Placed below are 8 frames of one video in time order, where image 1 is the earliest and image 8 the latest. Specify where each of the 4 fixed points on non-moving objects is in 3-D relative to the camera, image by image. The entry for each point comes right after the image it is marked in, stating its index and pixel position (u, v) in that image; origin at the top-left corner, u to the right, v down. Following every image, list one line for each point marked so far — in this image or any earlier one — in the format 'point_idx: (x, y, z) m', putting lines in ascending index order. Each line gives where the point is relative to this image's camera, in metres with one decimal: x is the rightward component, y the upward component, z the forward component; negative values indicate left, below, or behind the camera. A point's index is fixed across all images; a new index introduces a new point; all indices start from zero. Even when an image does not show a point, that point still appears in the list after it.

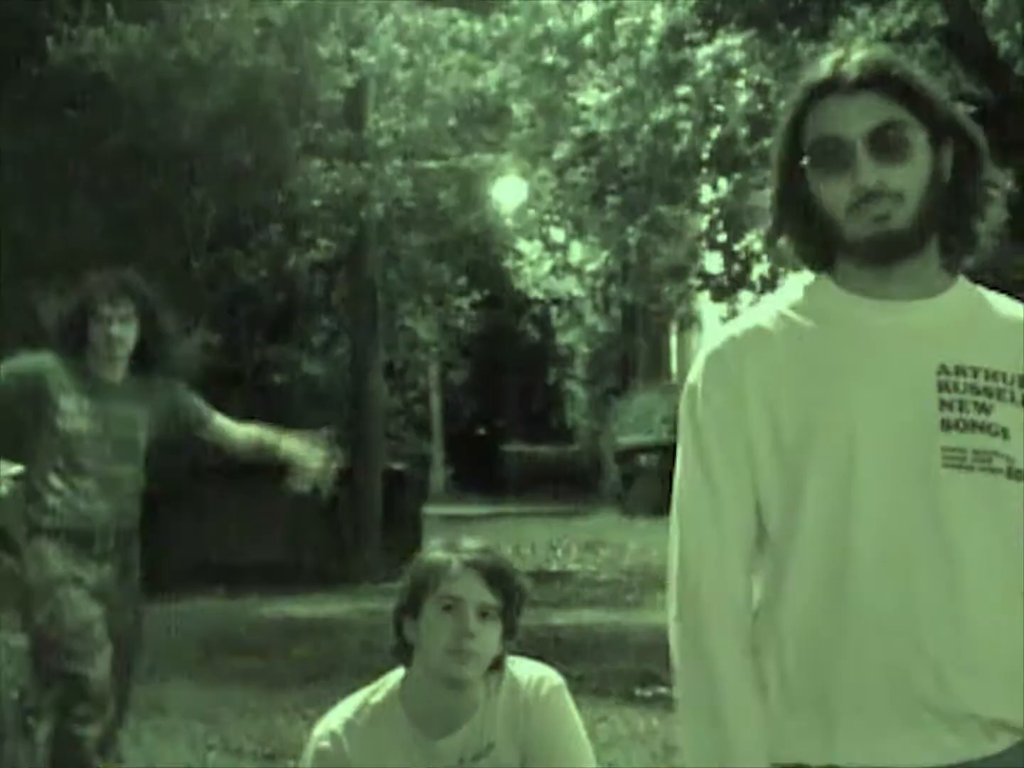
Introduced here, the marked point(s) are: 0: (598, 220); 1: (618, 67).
0: (+0.3, +0.6, +6.6) m
1: (+0.4, +1.1, +6.4) m
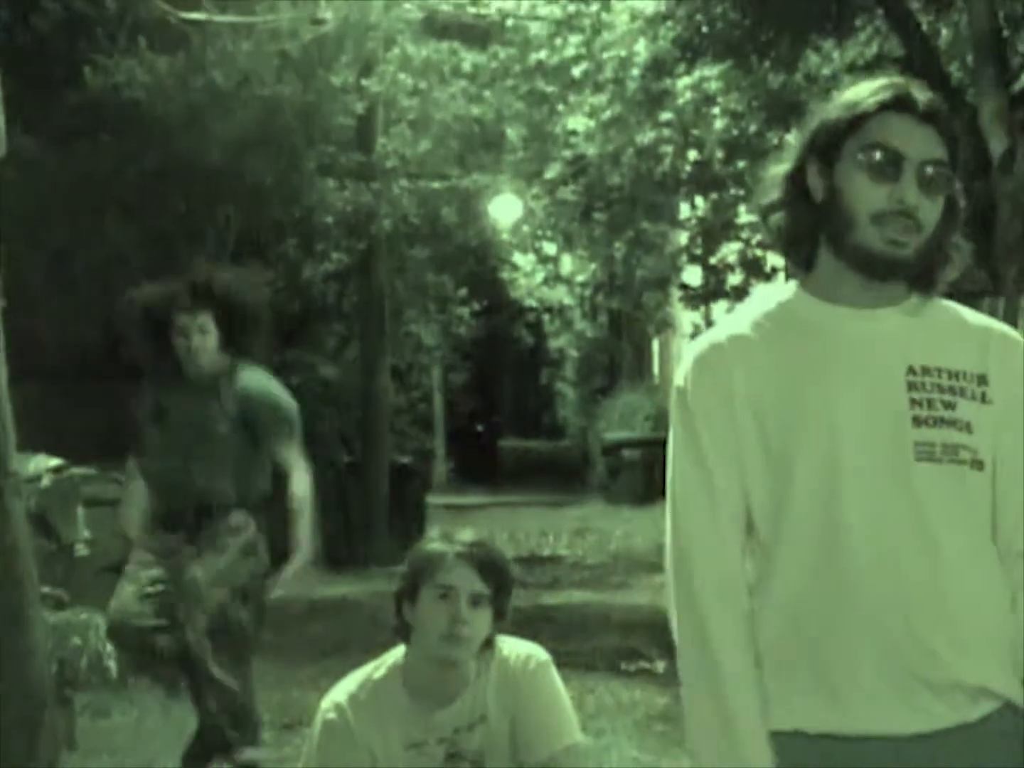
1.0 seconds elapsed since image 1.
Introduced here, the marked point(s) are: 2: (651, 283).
0: (+0.3, +0.6, +7.2) m
1: (+0.4, +1.1, +7.0) m
2: (+0.5, +0.4, +7.4) m
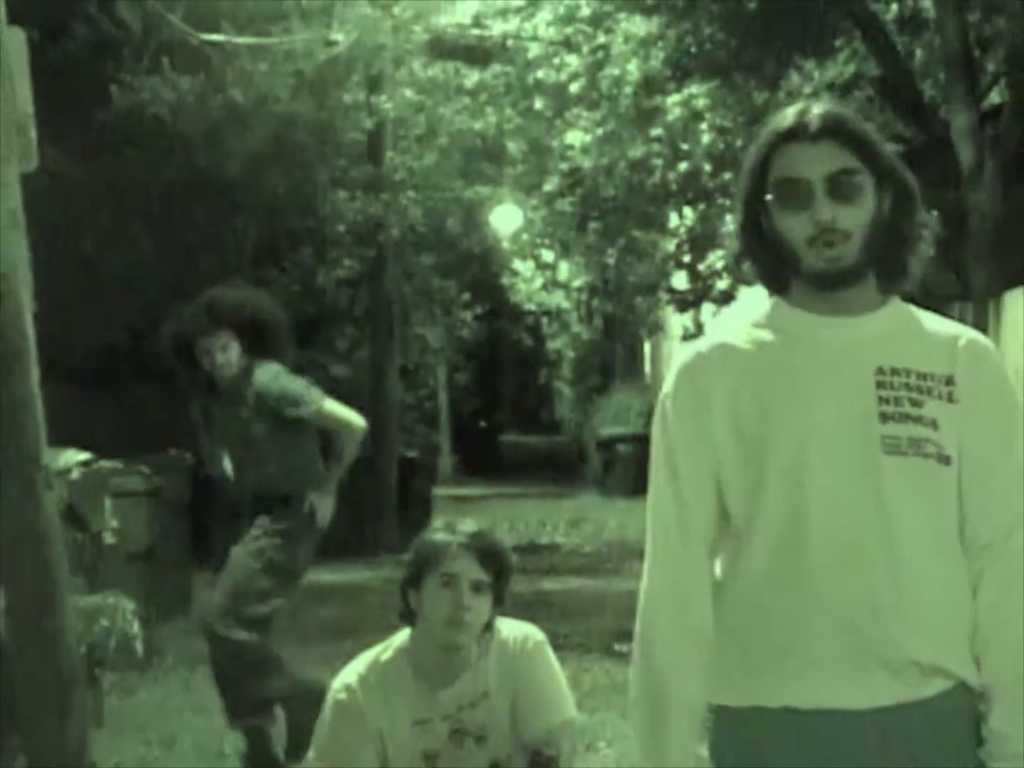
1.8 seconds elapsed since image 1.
0: (+0.3, +0.6, +7.7) m
1: (+0.4, +1.1, +7.4) m
2: (+0.6, +0.4, +7.8) m
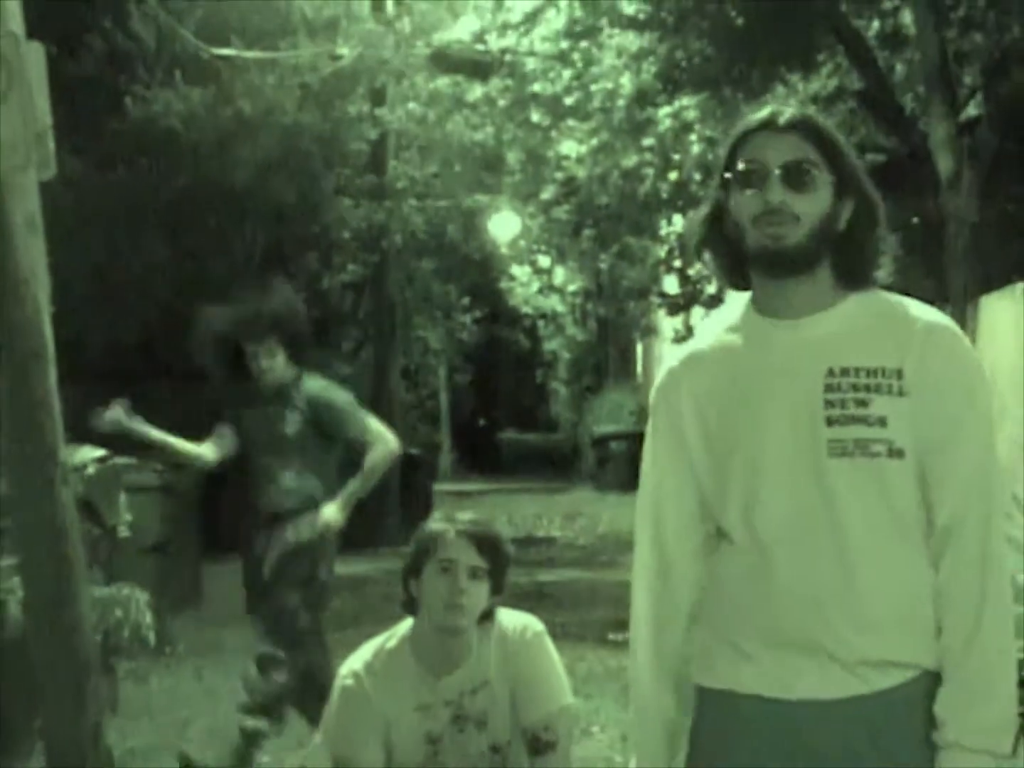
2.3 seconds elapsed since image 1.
0: (+0.3, +0.6, +8.0) m
1: (+0.4, +1.1, +7.7) m
2: (+0.5, +0.4, +8.1) m
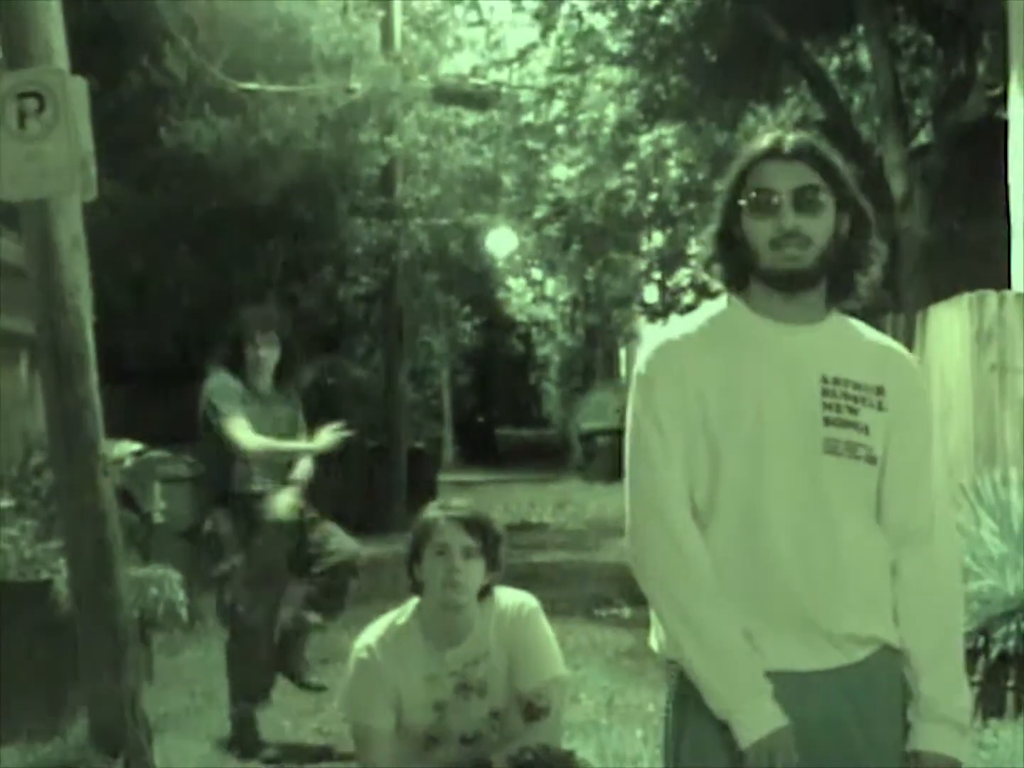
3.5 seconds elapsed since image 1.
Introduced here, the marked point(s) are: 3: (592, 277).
0: (+0.3, +0.6, +8.8) m
1: (+0.3, +1.1, +8.6) m
2: (+0.5, +0.4, +8.9) m
3: (+0.4, +0.5, +8.7) m
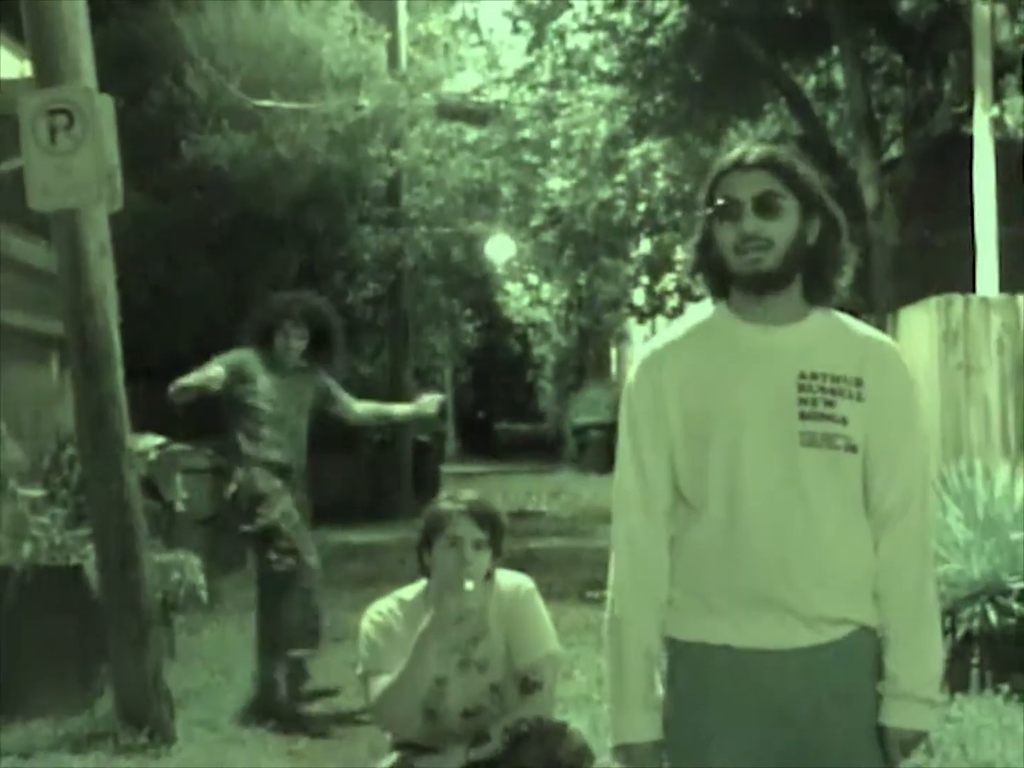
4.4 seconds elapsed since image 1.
0: (+0.3, +0.6, +9.4) m
1: (+0.3, +1.1, +9.2) m
2: (+0.5, +0.4, +9.5) m
3: (+0.4, +0.5, +9.3) m
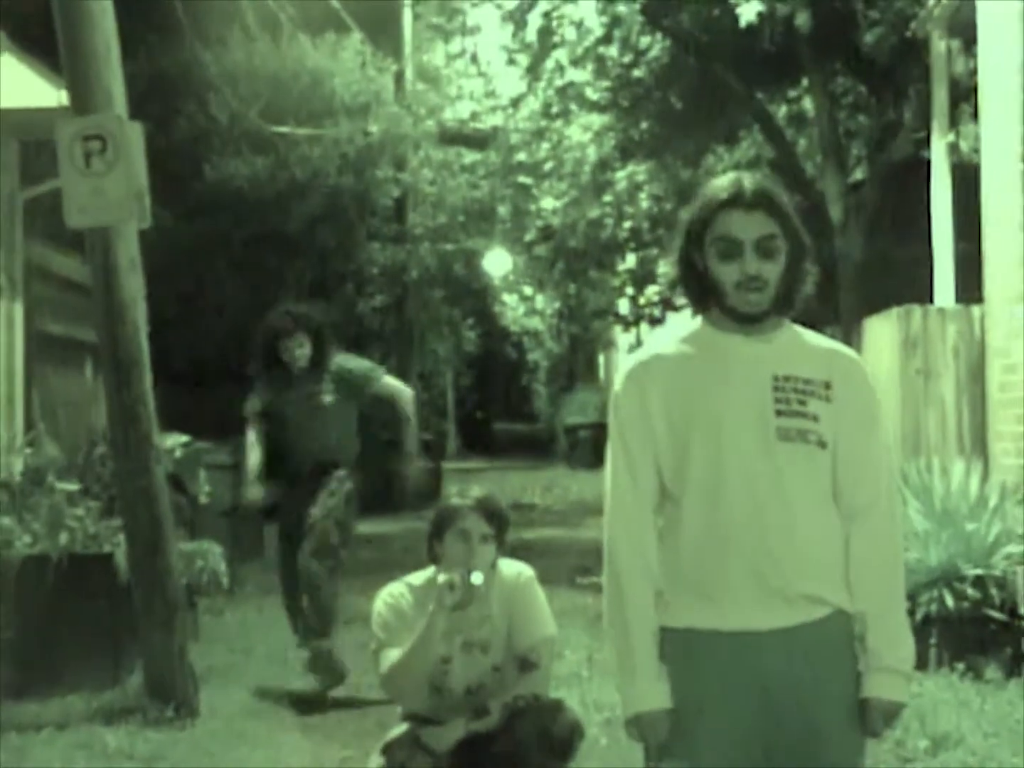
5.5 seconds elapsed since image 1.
0: (+0.2, +0.6, +10.2) m
1: (+0.3, +1.1, +10.0) m
2: (+0.5, +0.4, +10.3) m
3: (+0.4, +0.5, +10.1) m
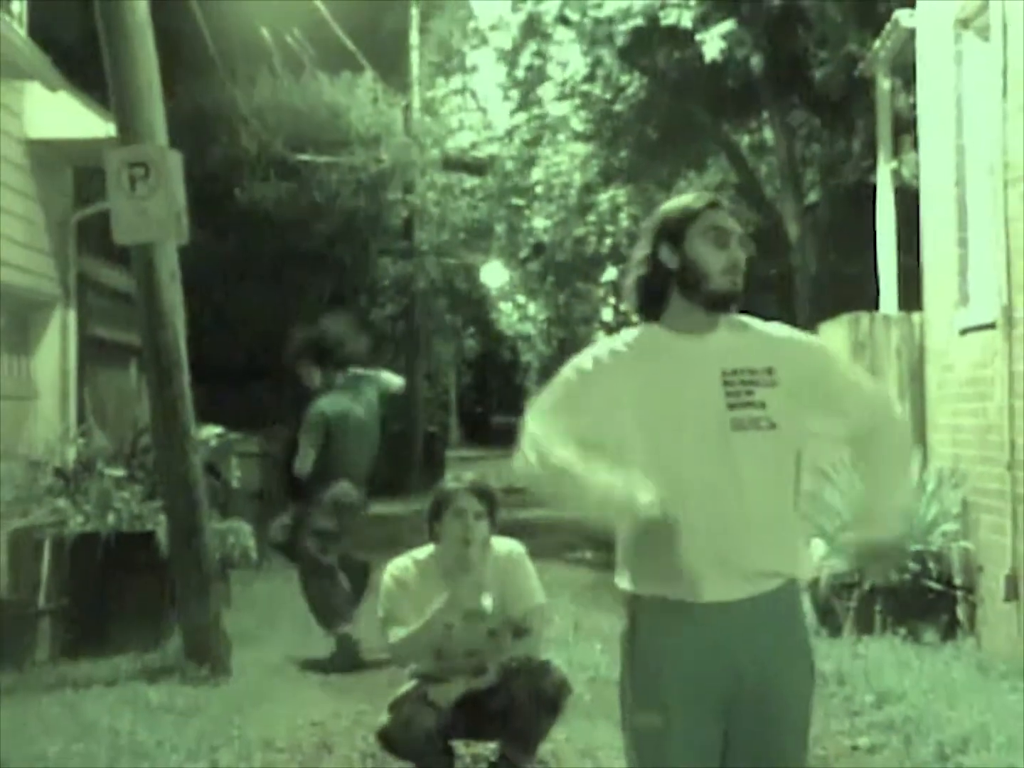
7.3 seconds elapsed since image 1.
0: (+0.2, +0.6, +11.5) m
1: (+0.3, +1.1, +11.3) m
2: (+0.5, +0.4, +11.6) m
3: (+0.3, +0.5, +11.4) m
